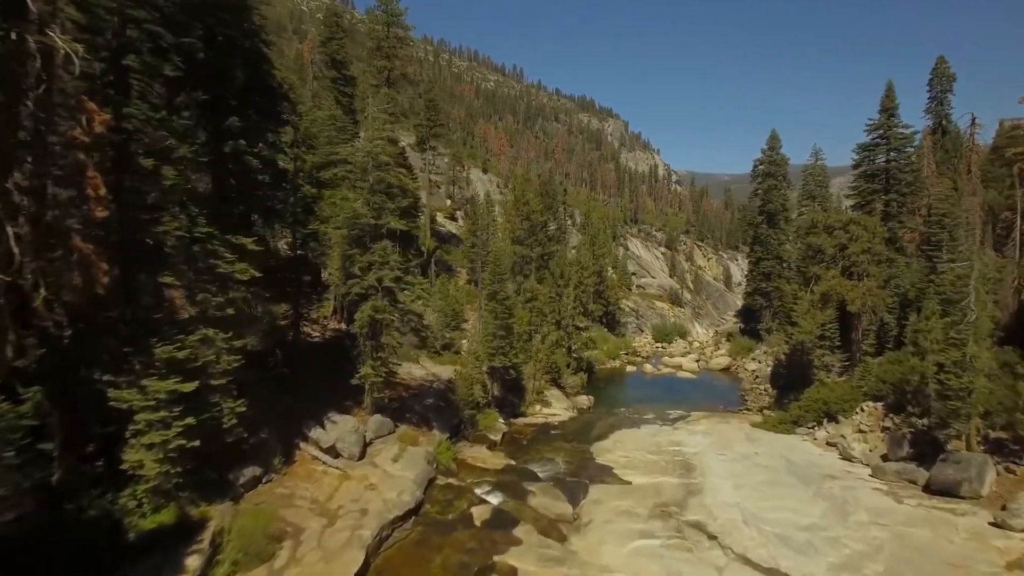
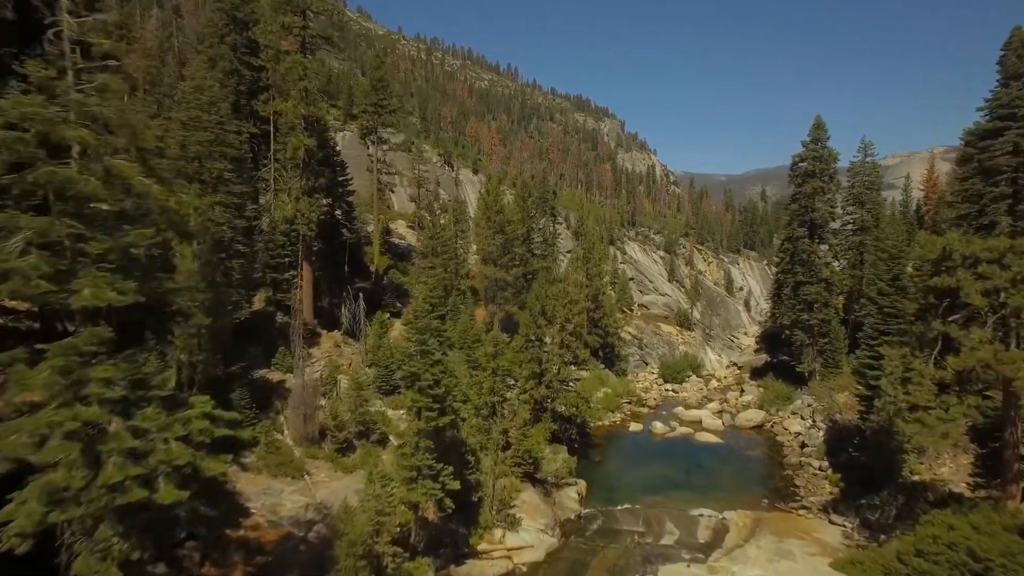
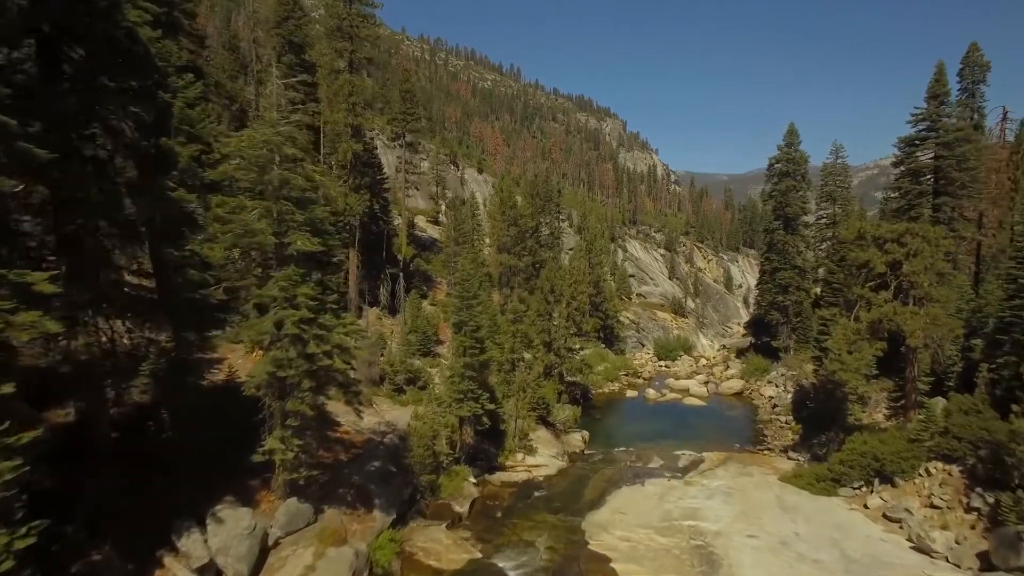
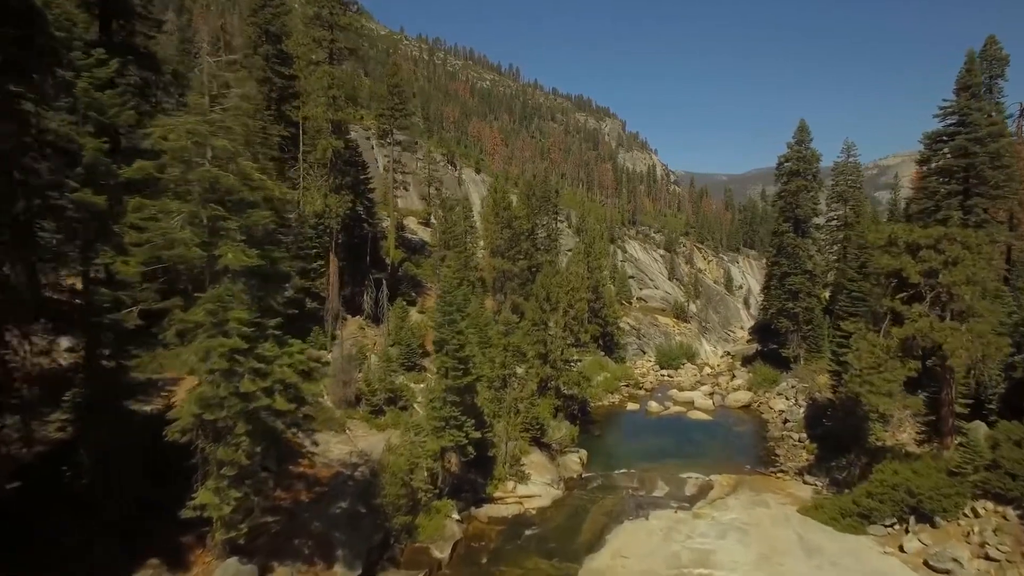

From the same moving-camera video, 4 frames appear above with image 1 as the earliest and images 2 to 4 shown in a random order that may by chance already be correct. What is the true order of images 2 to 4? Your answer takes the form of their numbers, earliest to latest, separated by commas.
3, 4, 2
